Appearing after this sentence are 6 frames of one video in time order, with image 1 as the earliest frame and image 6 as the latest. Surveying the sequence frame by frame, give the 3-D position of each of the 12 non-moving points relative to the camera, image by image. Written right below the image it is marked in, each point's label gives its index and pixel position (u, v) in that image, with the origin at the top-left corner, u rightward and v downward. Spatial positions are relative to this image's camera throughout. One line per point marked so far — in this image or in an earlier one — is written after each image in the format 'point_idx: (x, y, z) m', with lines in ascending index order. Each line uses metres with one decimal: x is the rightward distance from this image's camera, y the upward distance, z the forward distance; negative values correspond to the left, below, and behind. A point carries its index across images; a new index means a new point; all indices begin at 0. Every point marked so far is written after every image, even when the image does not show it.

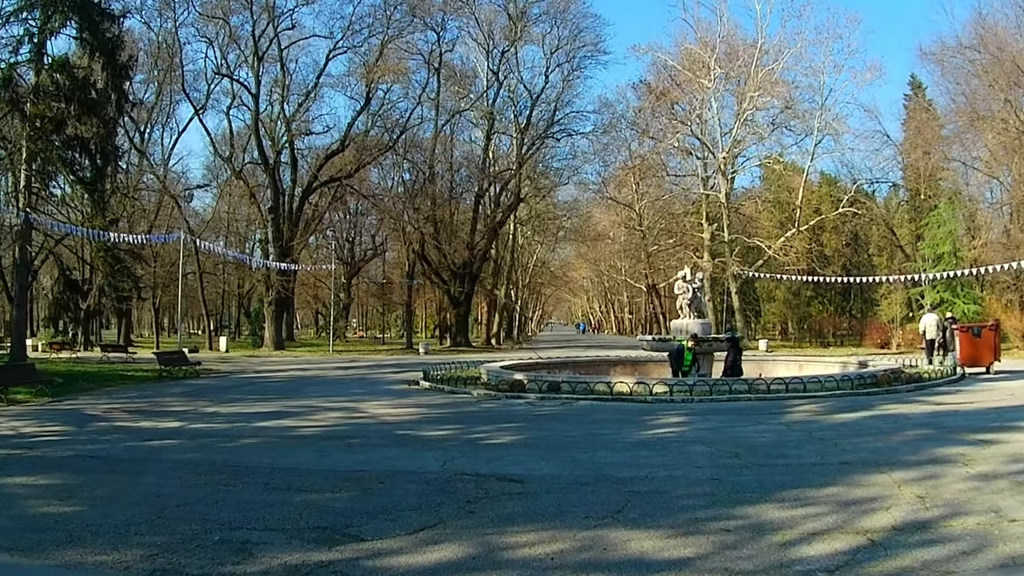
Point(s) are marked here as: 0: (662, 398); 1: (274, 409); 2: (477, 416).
0: (+2.6, -1.8, +14.6) m
1: (-3.7, -1.9, +13.5) m
2: (-0.4, -1.8, +12.2) m
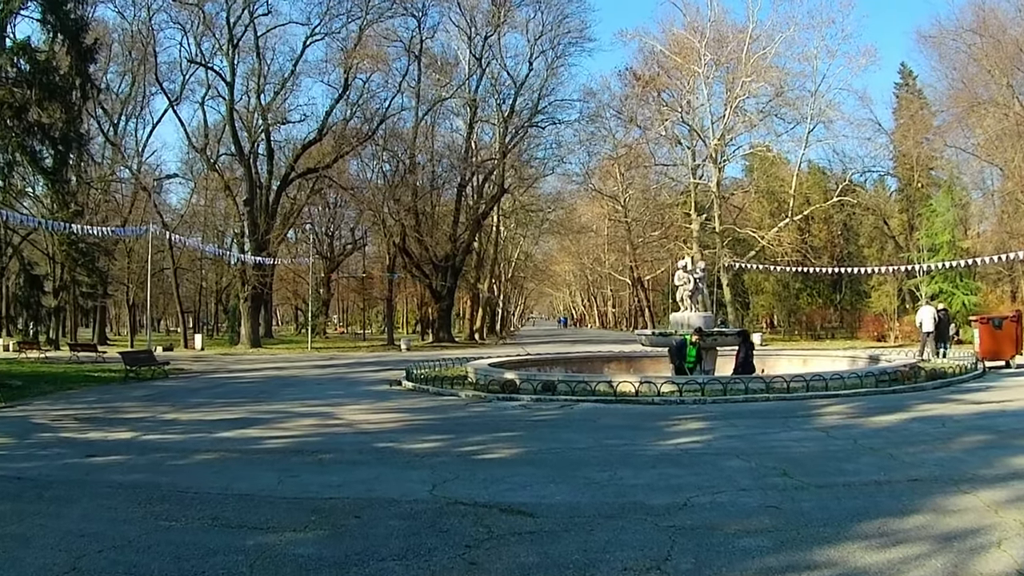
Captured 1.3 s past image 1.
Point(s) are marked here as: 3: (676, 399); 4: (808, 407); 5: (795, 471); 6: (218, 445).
0: (+2.5, -1.7, +13.2) m
1: (-3.7, -1.8, +12.0) m
2: (-0.5, -1.7, +10.7) m
3: (+2.6, -1.7, +13.3) m
4: (+4.2, -1.7, +12.1) m
5: (+2.4, -1.6, +7.4) m
6: (-3.2, -1.7, +9.6) m
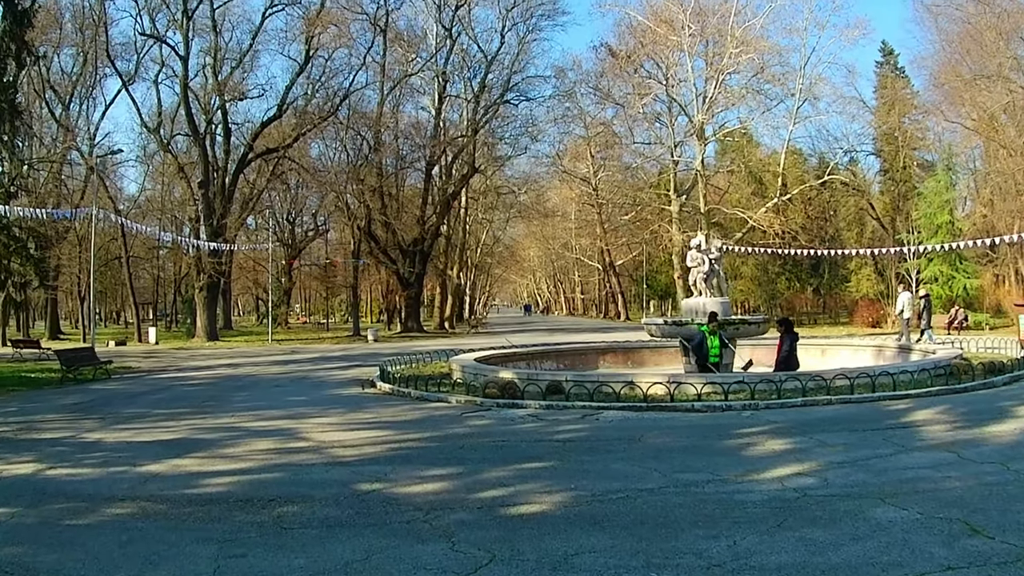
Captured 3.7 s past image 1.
0: (+2.6, -1.4, +10.8) m
1: (-3.6, -1.6, +9.3) m
2: (-0.3, -1.5, +8.2) m
3: (+2.7, -1.5, +10.9) m
4: (+4.3, -1.4, +9.8) m
5: (+2.7, -1.4, +5.0) m
6: (-3.0, -1.6, +7.0) m
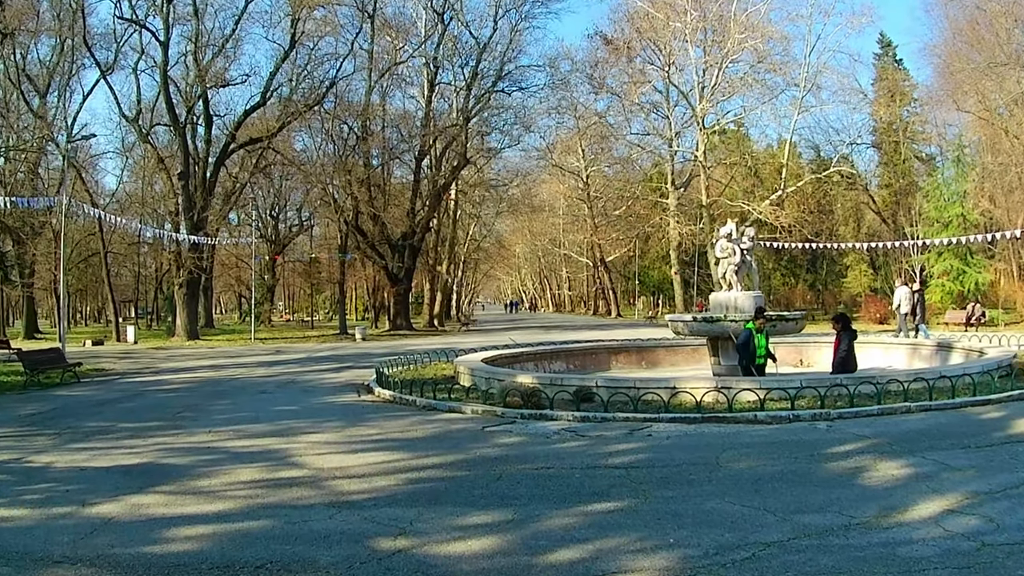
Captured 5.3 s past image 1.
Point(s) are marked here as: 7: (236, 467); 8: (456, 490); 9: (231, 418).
0: (+2.9, -1.3, +9.2) m
1: (-3.2, -1.5, +7.6) m
2: (+0.1, -1.4, +6.6) m
3: (+3.0, -1.4, +9.3) m
4: (+4.6, -1.3, +8.2) m
5: (+3.2, -1.3, +3.4) m
6: (-2.6, -1.5, +5.2) m
7: (-2.3, -1.5, +7.2) m
8: (-0.4, -1.4, +6.0) m
9: (-3.4, -1.6, +10.5) m
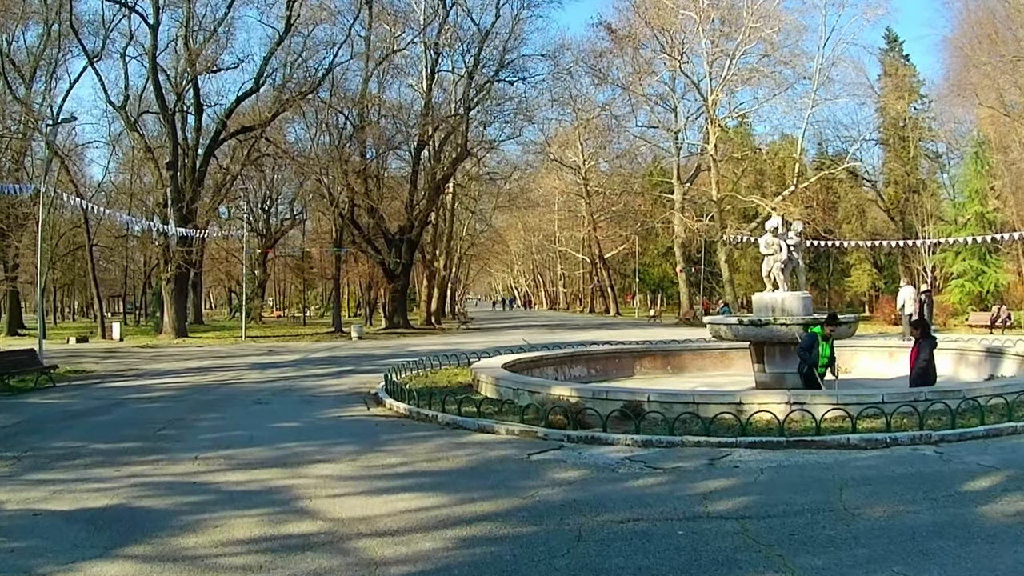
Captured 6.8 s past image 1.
0: (+3.3, -1.3, +7.7) m
1: (-2.8, -1.5, +6.0) m
2: (+0.6, -1.4, +5.0) m
3: (+3.4, -1.4, +7.8) m
4: (+5.1, -1.4, +6.7) m
5: (+3.7, -1.4, +1.9) m
6: (-2.1, -1.5, +3.7) m
7: (-1.8, -1.5, +5.6) m
8: (+0.1, -1.4, +4.5) m
9: (-3.0, -1.5, +8.9) m
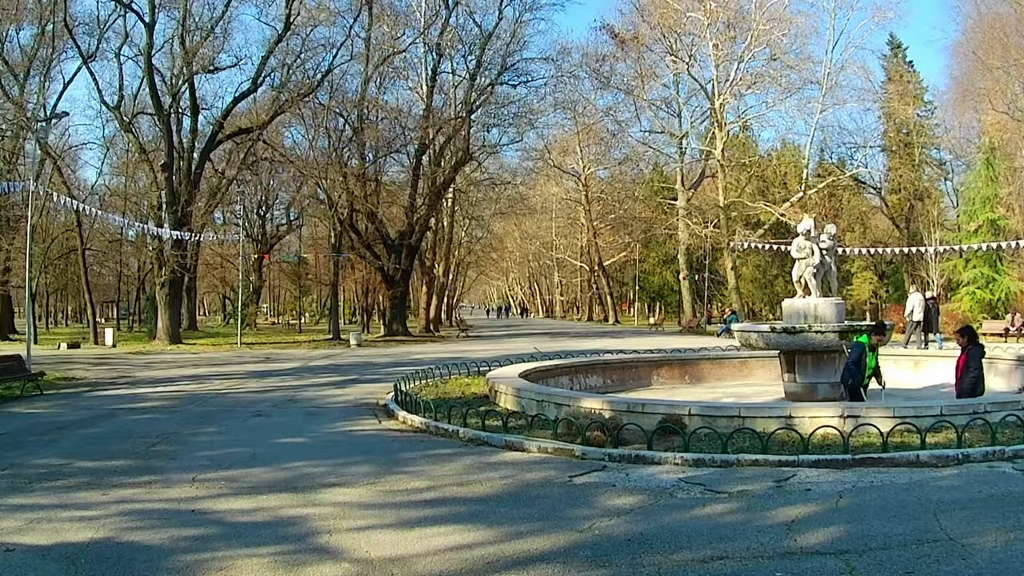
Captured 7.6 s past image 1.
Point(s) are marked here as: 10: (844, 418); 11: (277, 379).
0: (+3.6, -1.4, +6.9) m
1: (-2.5, -1.5, +5.2) m
2: (+0.9, -1.4, +4.2) m
3: (+3.7, -1.4, +7.0) m
4: (+5.4, -1.4, +5.9) m
5: (+4.0, -1.3, +1.1) m
6: (-1.8, -1.5, +2.8) m
7: (-1.5, -1.5, +4.8) m
8: (+0.4, -1.4, +3.6) m
9: (-2.7, -1.5, +8.0) m
10: (+3.2, -1.2, +8.1) m
11: (-4.9, -1.9, +18.1) m
